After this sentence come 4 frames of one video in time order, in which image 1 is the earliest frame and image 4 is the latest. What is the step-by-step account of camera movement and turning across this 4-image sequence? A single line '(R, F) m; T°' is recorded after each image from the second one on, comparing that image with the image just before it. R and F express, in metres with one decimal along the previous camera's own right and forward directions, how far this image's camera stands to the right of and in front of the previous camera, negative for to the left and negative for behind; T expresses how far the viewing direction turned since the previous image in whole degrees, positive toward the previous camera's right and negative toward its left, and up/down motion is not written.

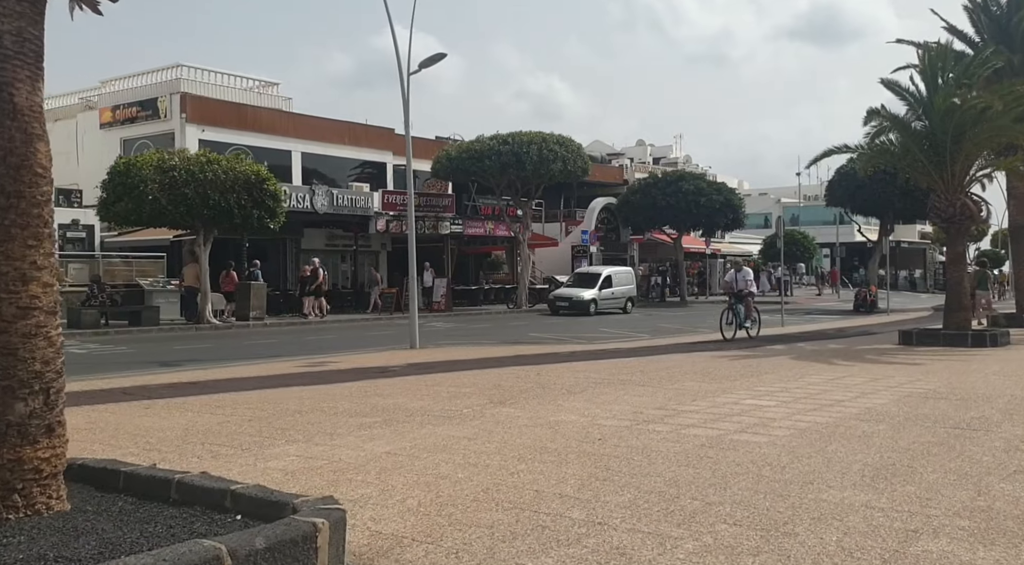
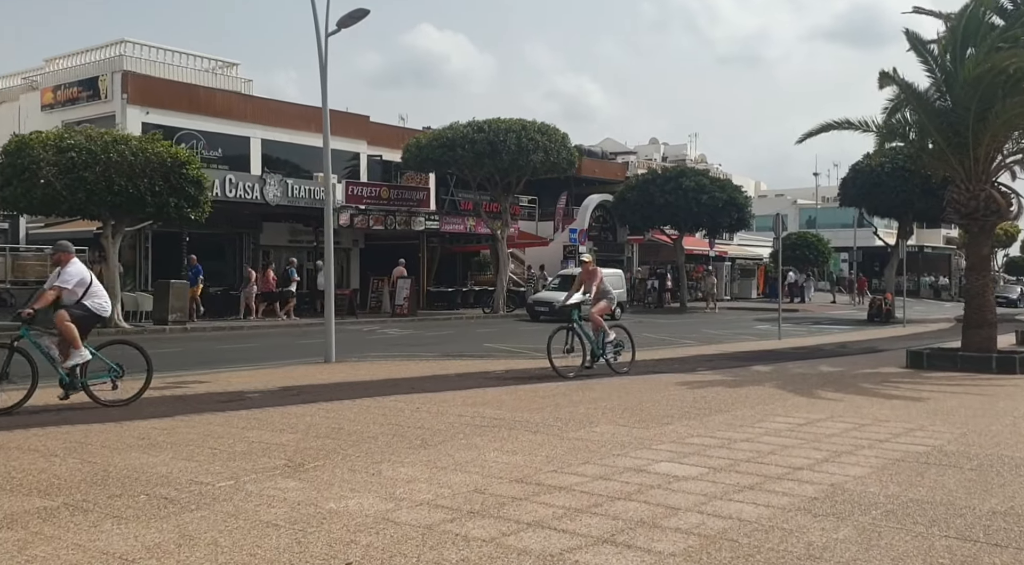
(+1.5, +3.2) m; -1°
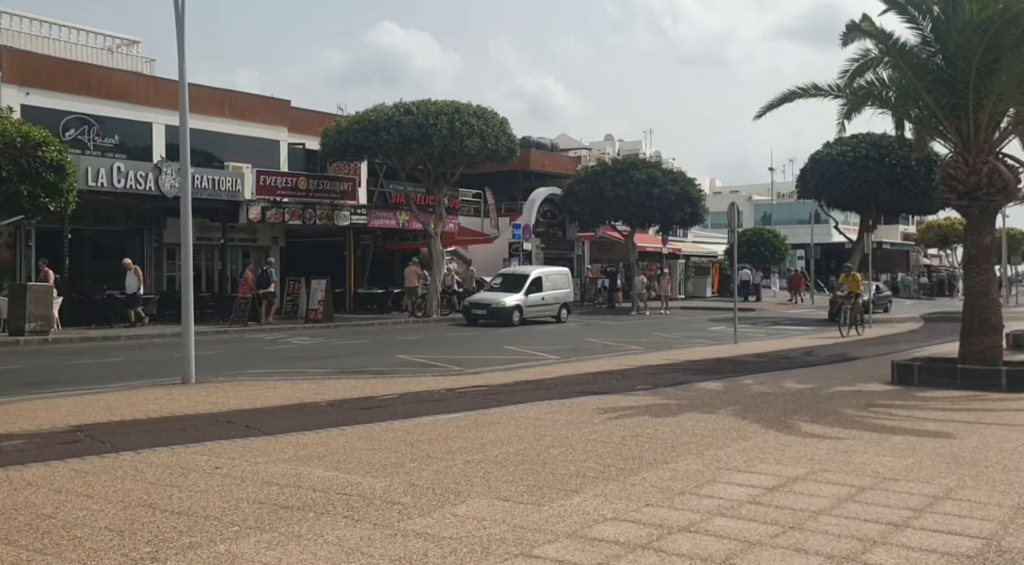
(+0.8, +3.0) m; +2°
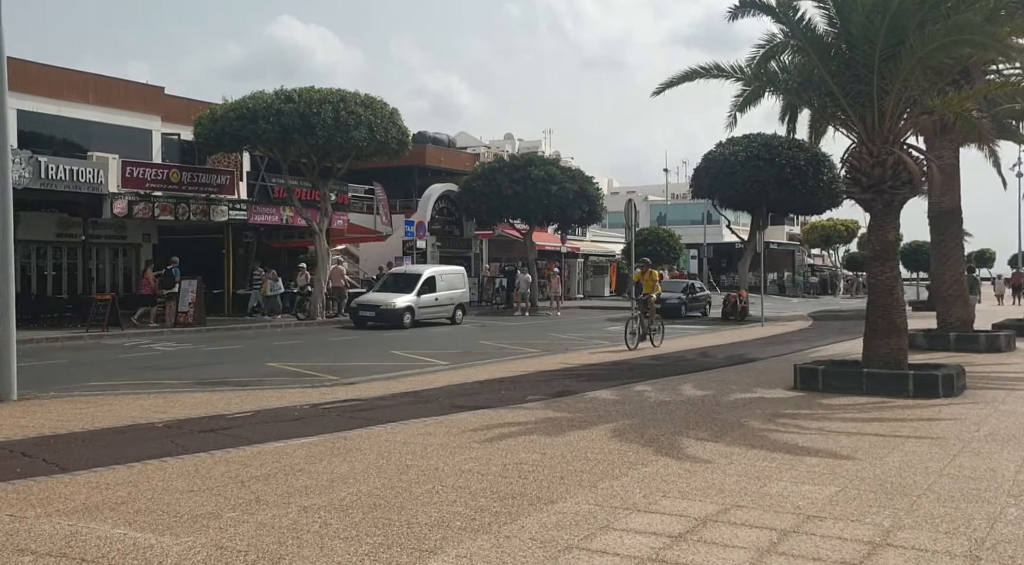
(+0.3, +1.3) m; +6°
